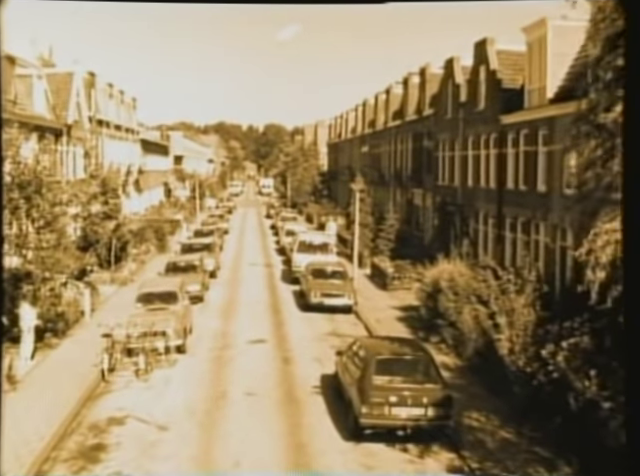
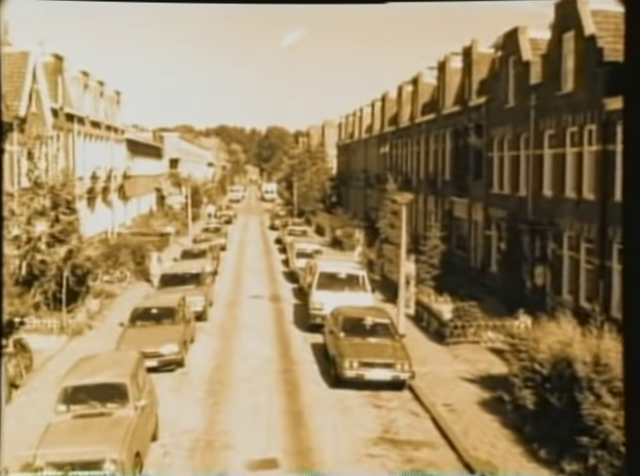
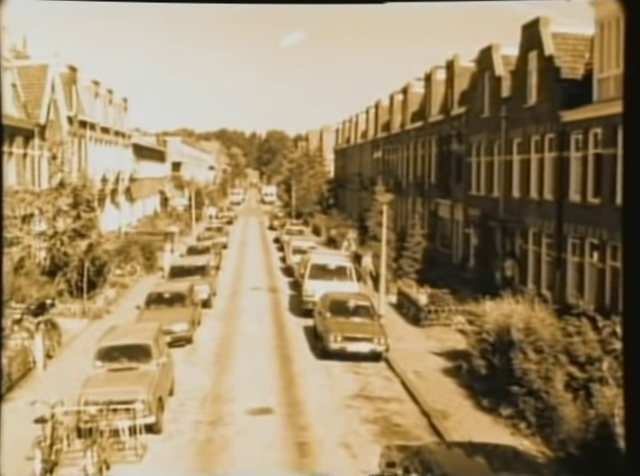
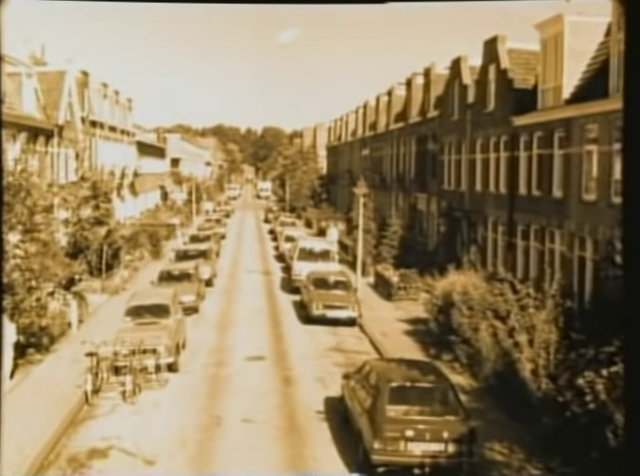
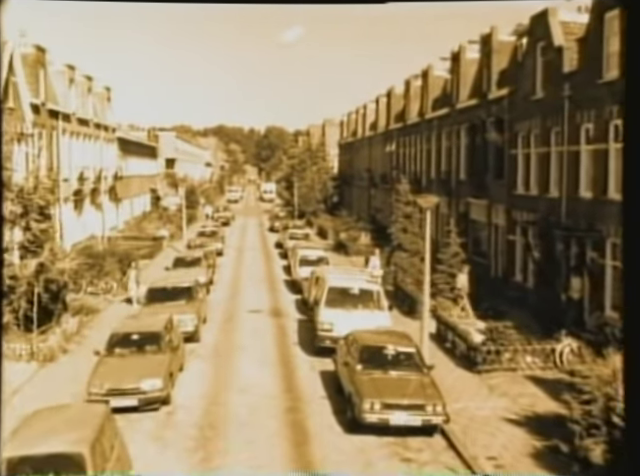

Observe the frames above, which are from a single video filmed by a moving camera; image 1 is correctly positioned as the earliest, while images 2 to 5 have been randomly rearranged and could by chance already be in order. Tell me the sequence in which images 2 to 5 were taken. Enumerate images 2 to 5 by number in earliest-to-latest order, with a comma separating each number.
4, 3, 2, 5
